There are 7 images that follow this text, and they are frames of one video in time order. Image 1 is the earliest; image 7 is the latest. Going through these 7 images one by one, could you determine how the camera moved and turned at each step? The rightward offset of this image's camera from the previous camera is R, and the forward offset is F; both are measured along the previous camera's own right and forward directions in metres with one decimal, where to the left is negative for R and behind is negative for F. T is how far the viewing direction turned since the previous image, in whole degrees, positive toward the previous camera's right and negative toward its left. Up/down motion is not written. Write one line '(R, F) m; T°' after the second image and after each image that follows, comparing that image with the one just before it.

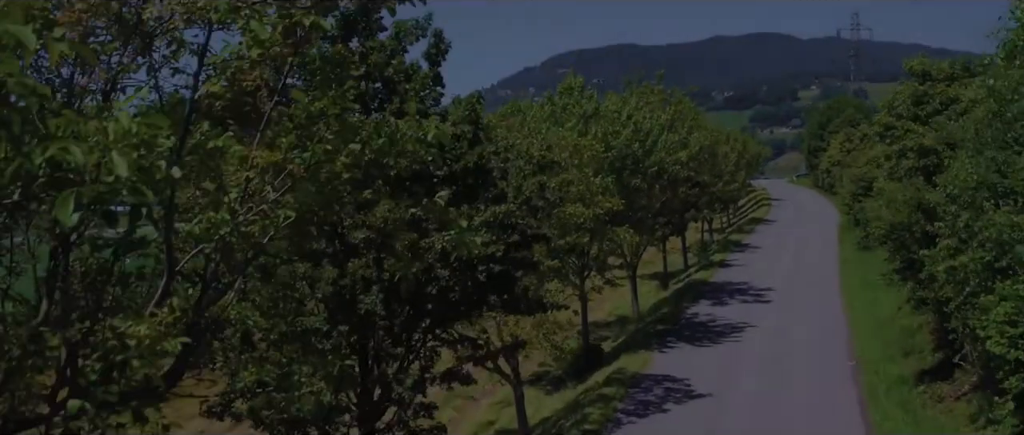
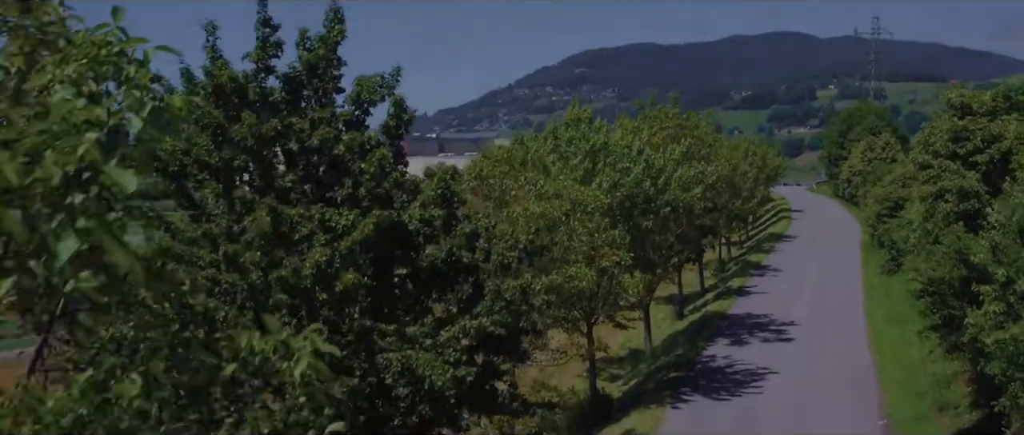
(+0.2, +1.3) m; -1°
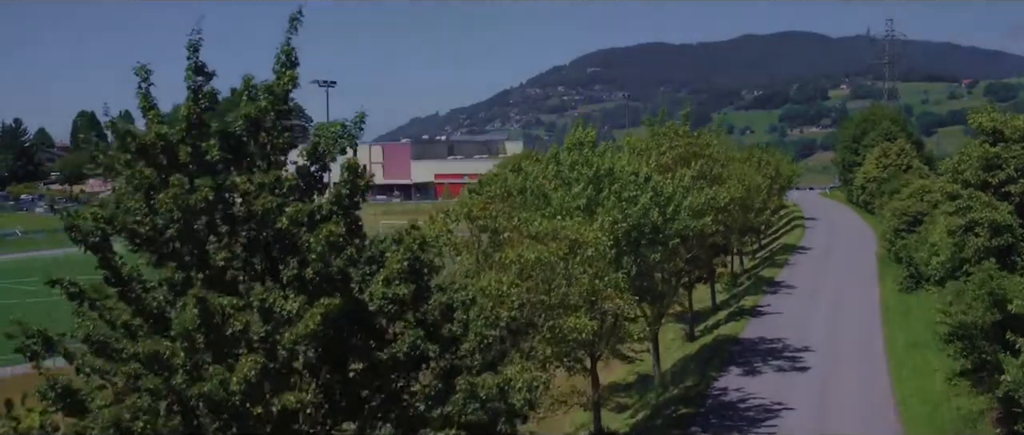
(+0.2, +1.0) m; -1°
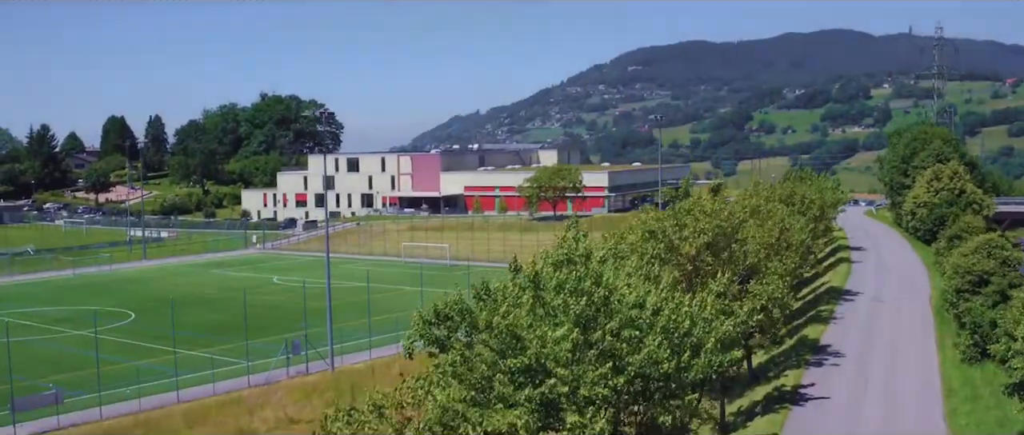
(+0.8, +3.4) m; -2°
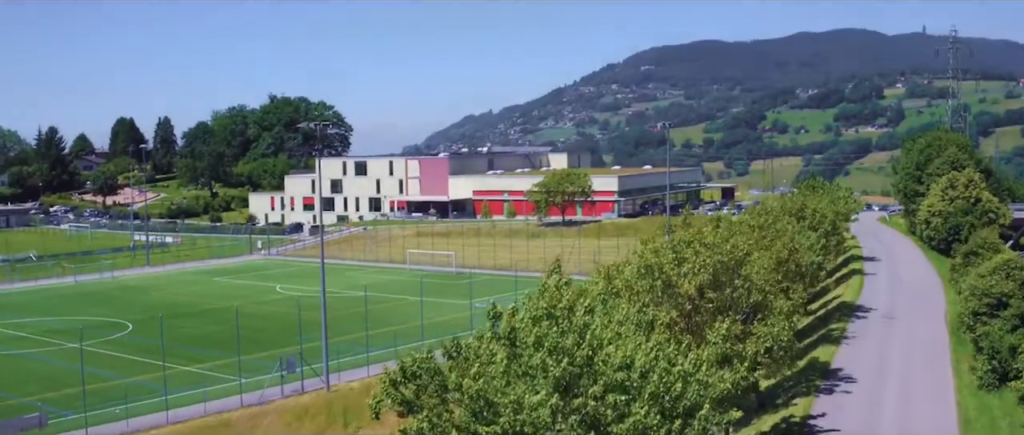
(+0.4, +1.0) m; -1°
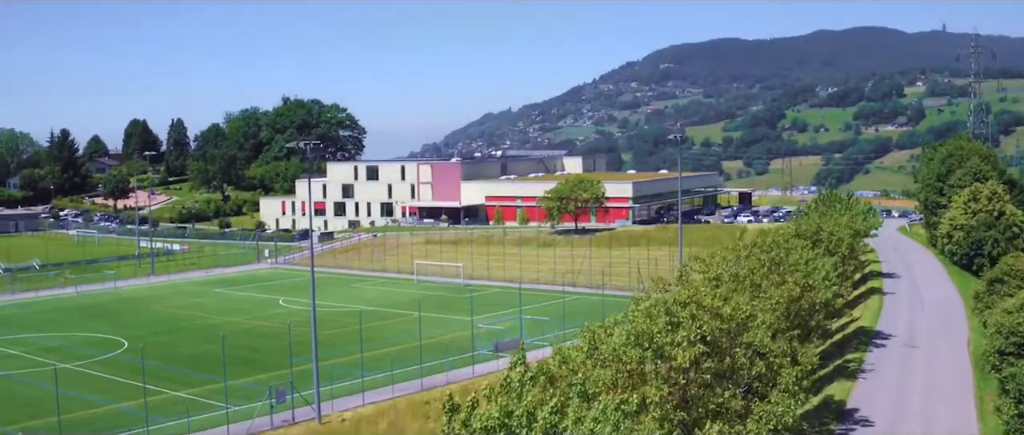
(+0.6, +1.5) m; -1°
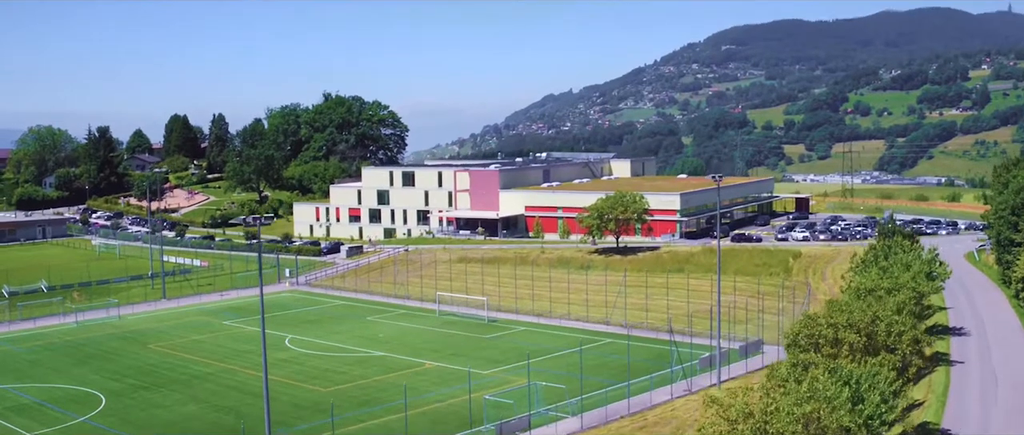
(+1.6, +4.9) m; -3°
